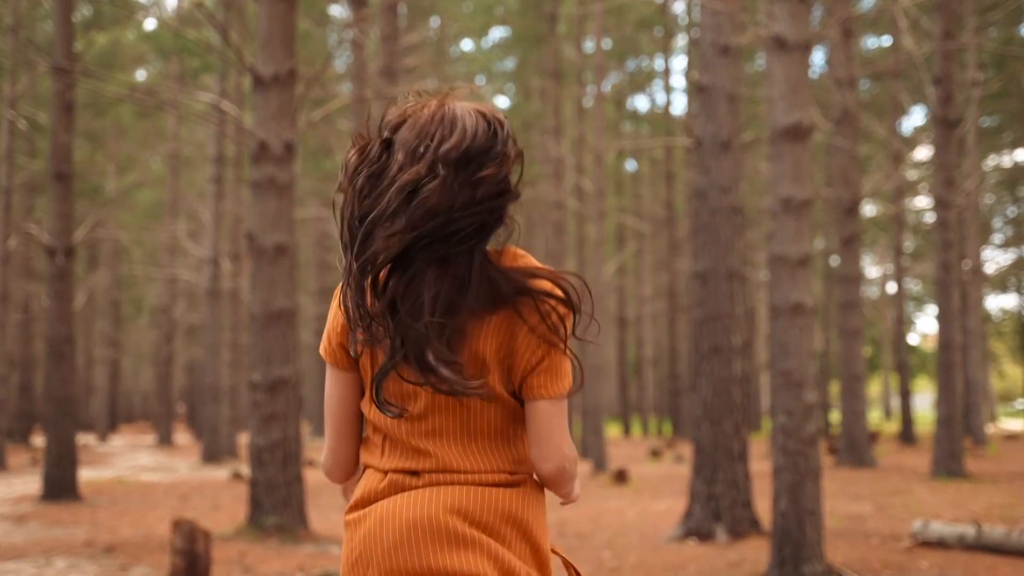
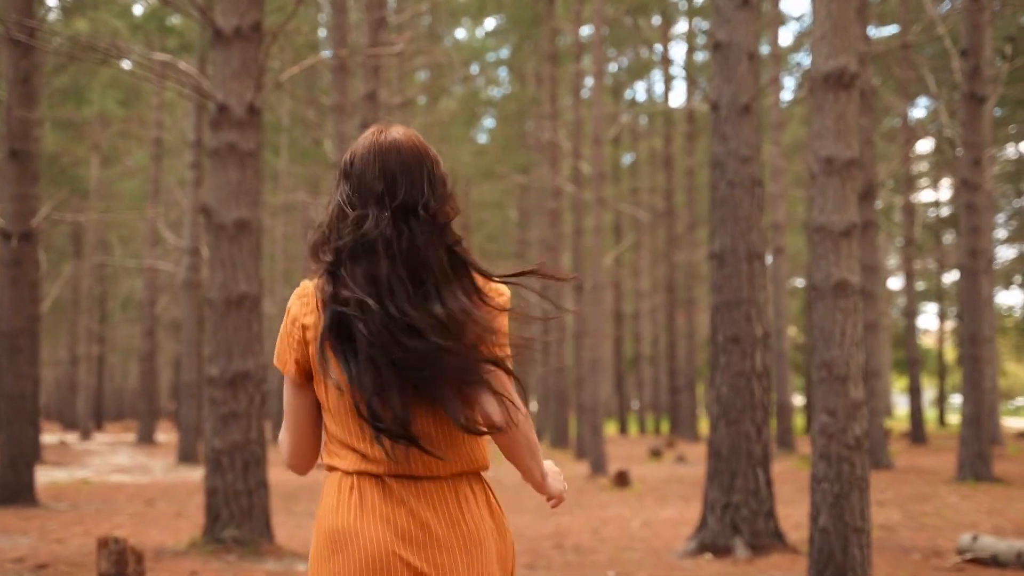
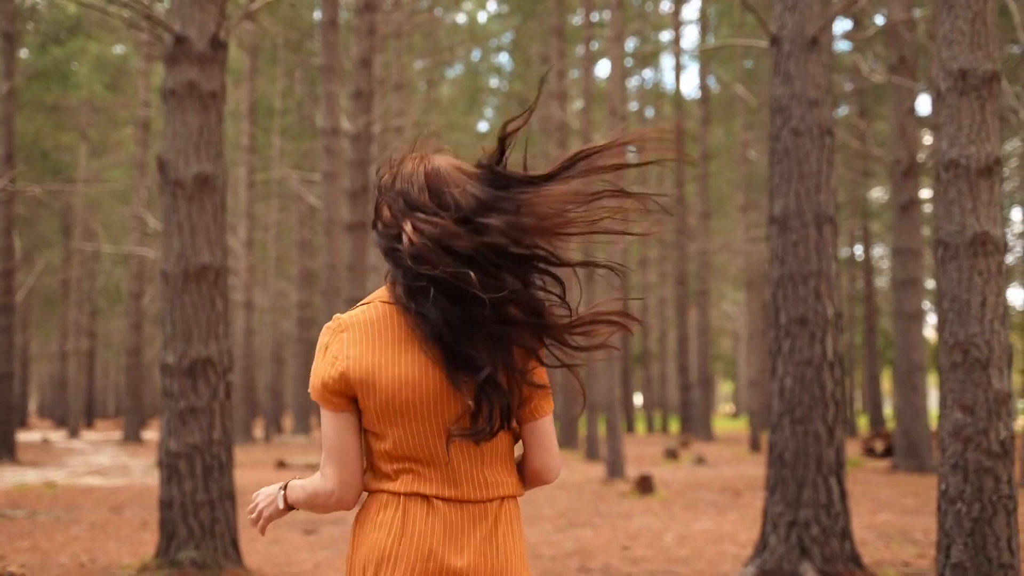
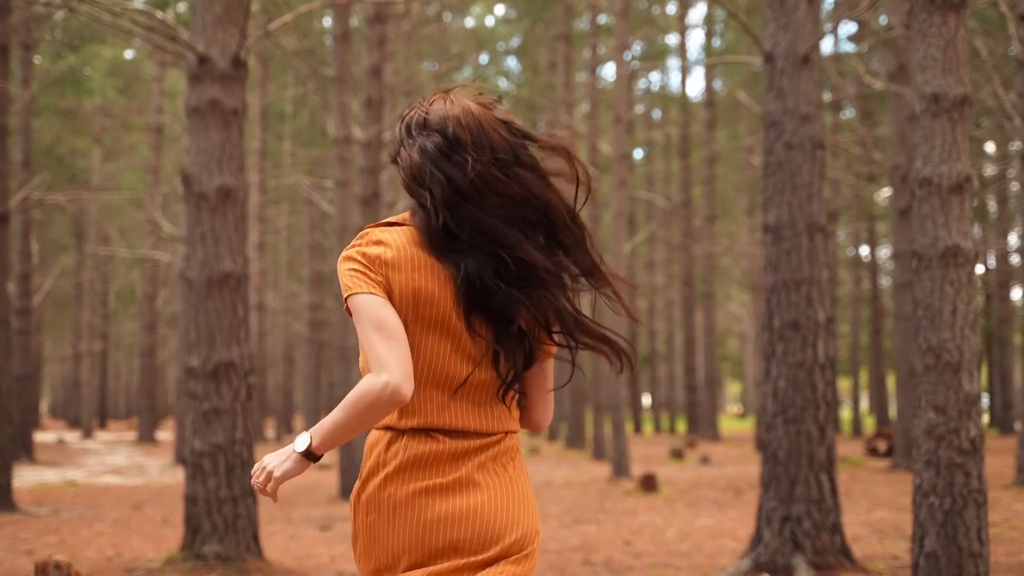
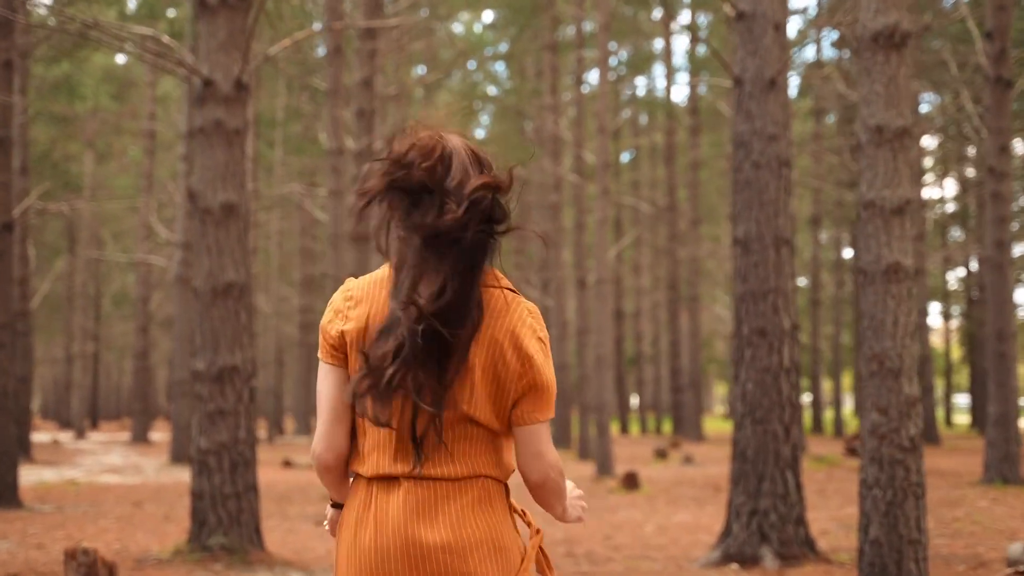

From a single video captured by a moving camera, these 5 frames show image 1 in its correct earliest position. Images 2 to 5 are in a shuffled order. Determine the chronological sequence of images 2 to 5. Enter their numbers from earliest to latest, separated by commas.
2, 5, 4, 3
